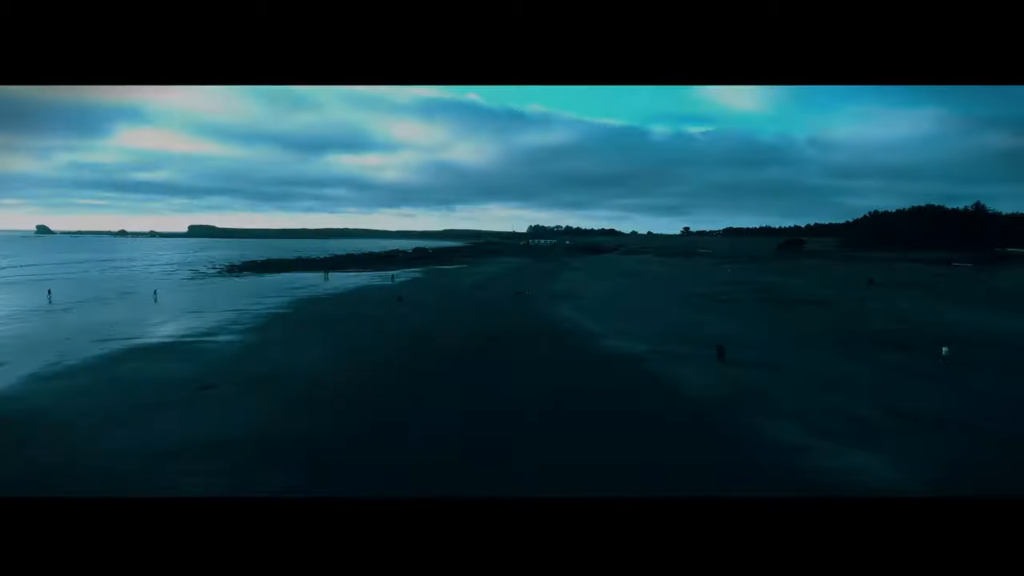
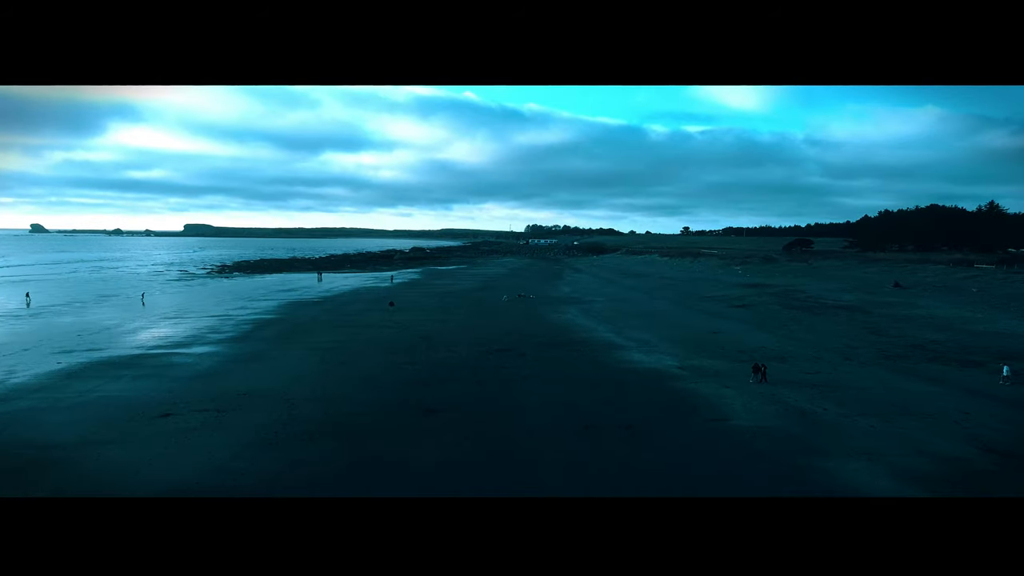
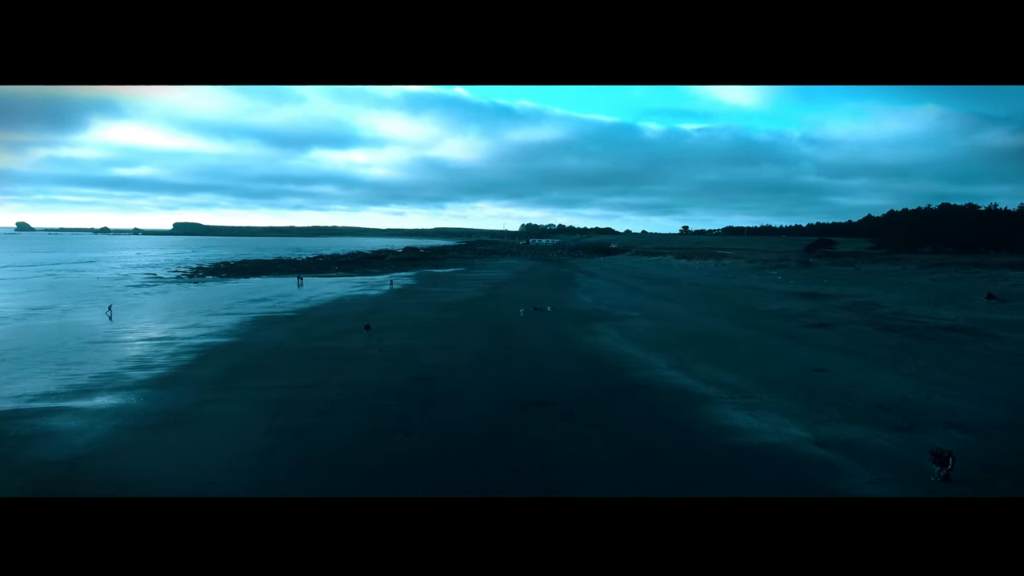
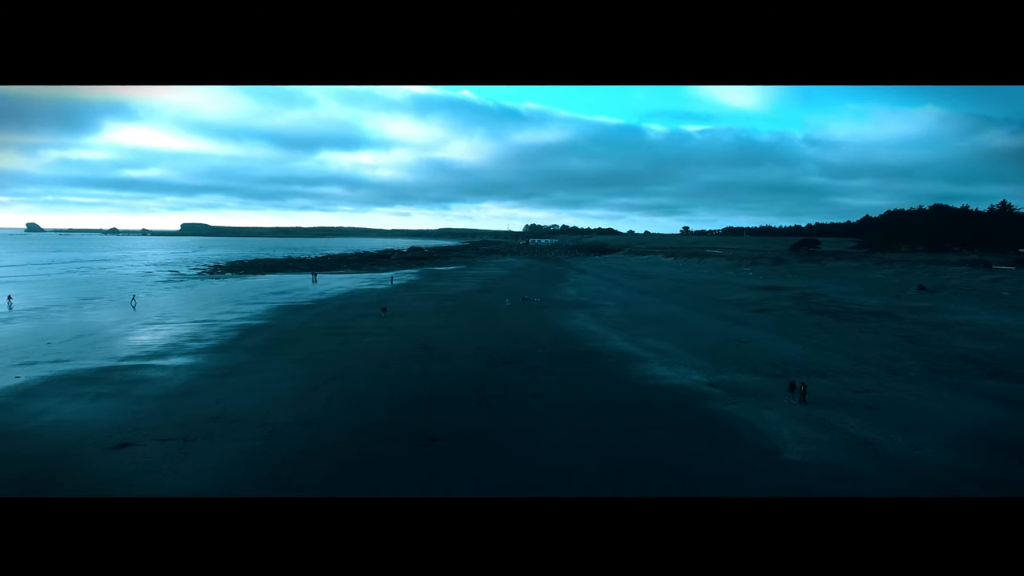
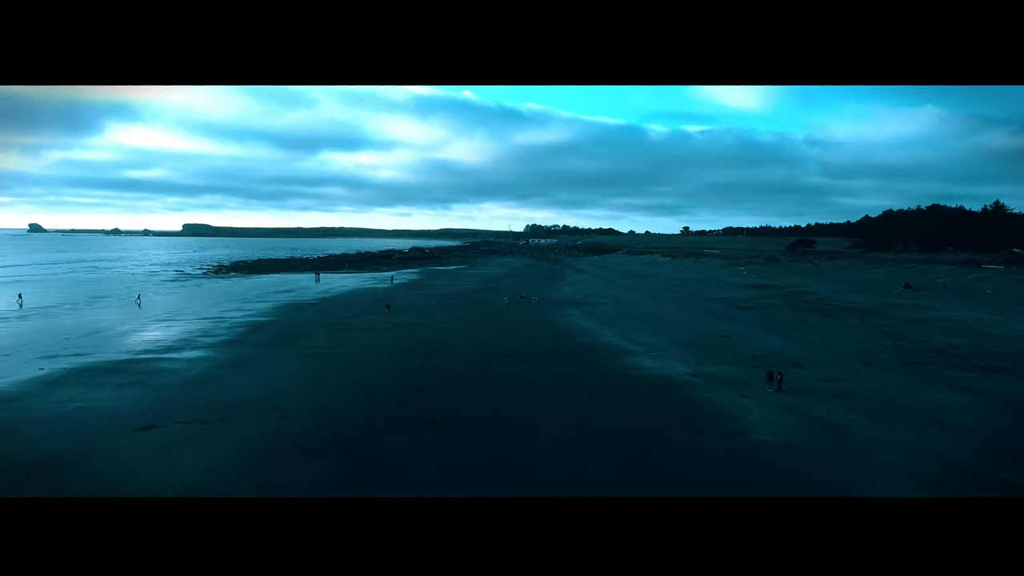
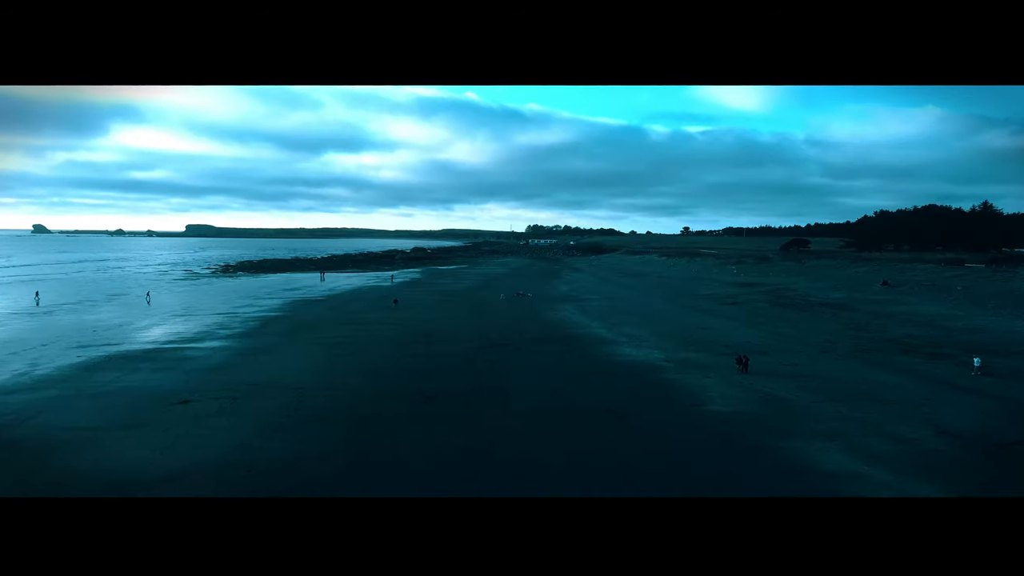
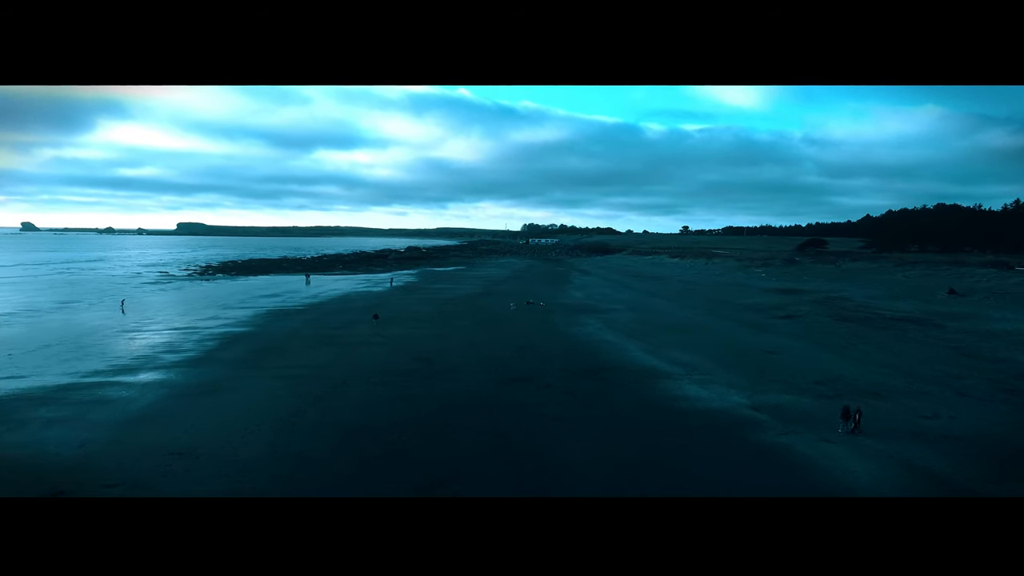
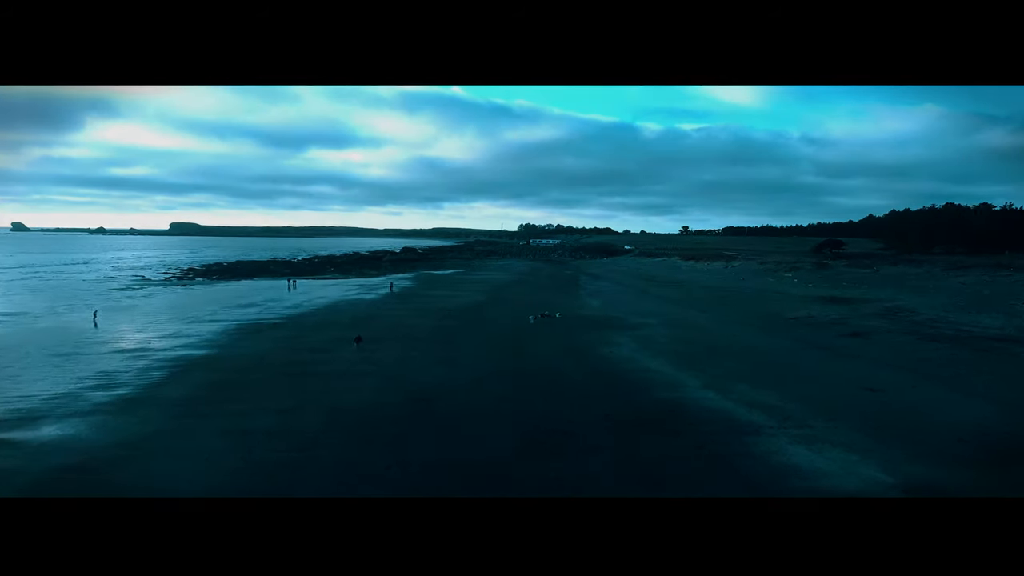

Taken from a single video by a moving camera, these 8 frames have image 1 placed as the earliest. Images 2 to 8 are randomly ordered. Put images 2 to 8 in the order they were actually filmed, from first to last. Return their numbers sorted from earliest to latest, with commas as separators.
6, 2, 5, 4, 7, 3, 8
